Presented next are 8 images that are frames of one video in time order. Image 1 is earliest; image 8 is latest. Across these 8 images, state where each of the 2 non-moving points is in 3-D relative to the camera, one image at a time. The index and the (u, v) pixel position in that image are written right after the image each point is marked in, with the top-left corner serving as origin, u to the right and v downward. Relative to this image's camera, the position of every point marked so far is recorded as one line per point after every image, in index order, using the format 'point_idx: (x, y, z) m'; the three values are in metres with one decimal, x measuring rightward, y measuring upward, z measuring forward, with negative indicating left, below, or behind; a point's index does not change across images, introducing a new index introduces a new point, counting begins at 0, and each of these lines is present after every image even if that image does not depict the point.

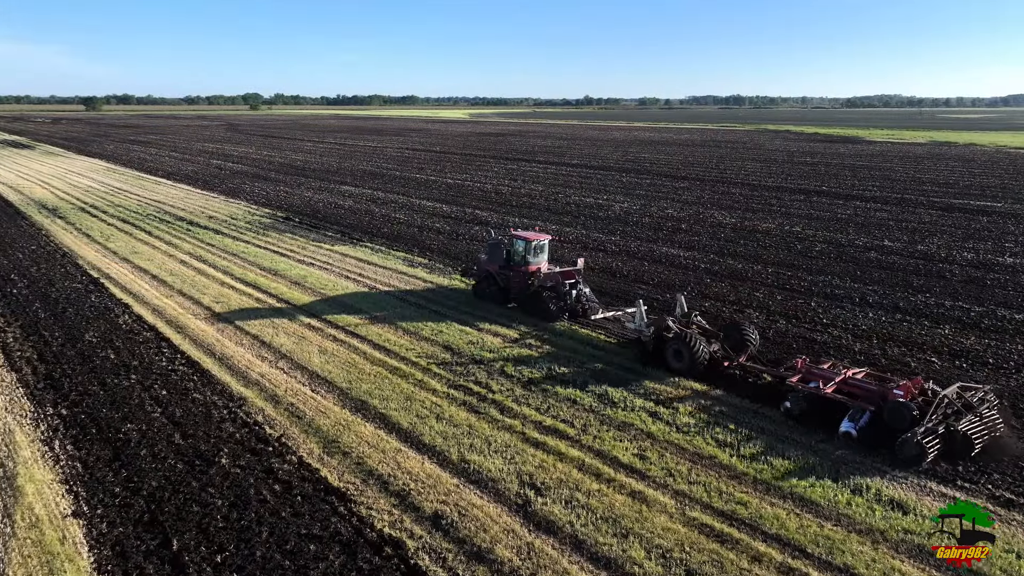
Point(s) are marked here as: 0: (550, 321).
0: (+0.6, -0.6, +12.9) m
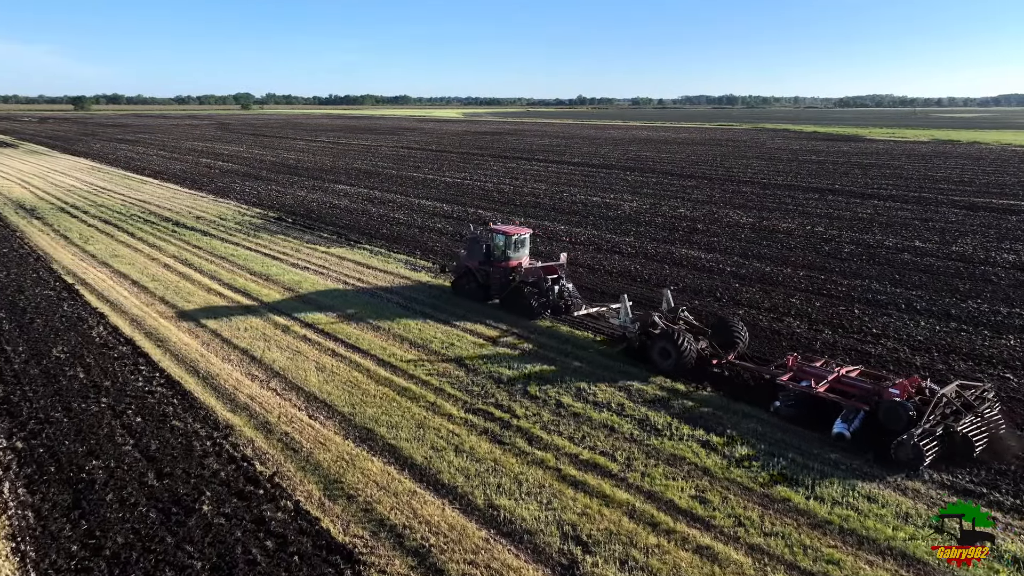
0: (+0.3, -0.5, +12.4) m
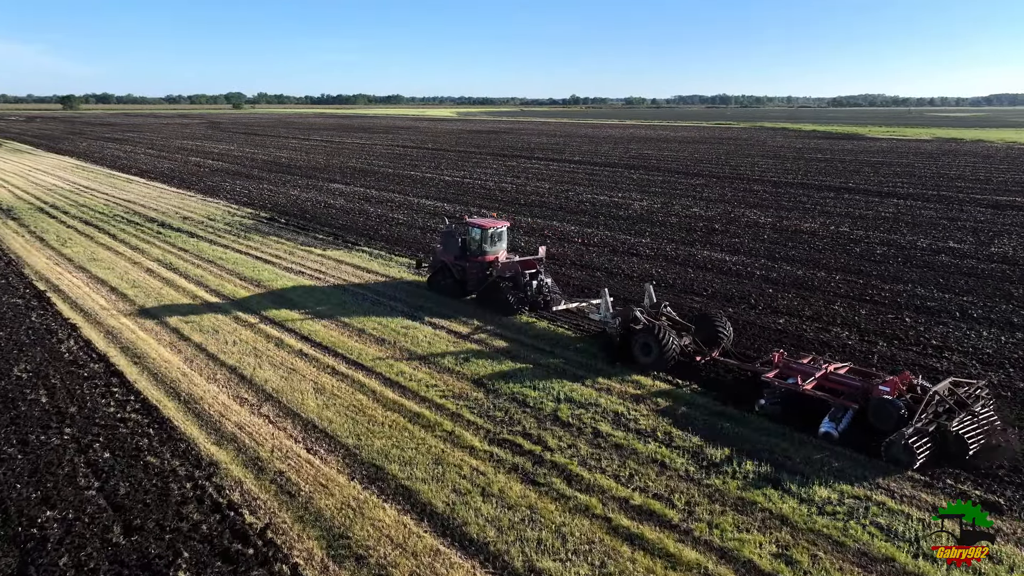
0: (-0.1, -0.4, +11.9) m
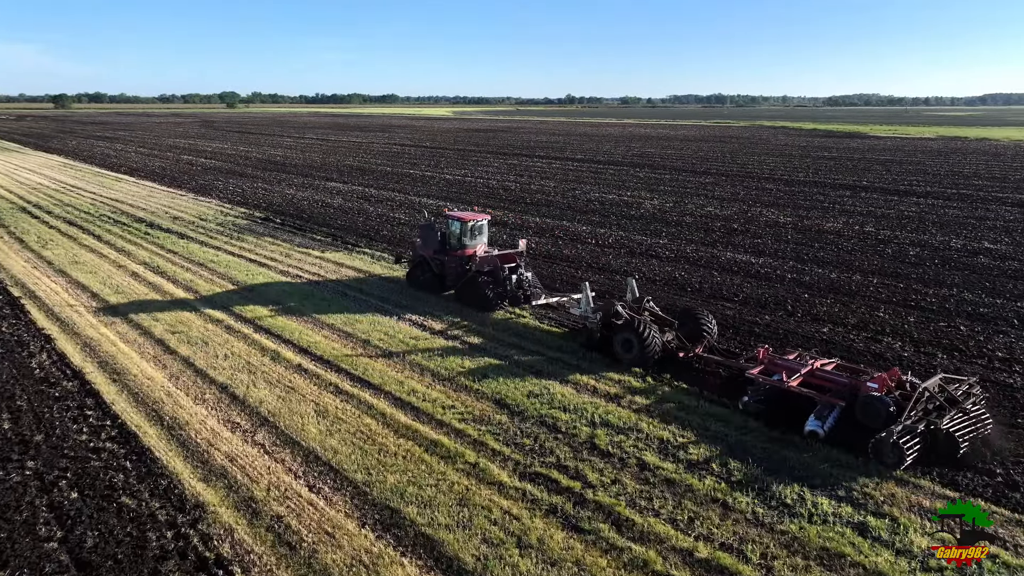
0: (-0.4, -0.3, +11.6) m
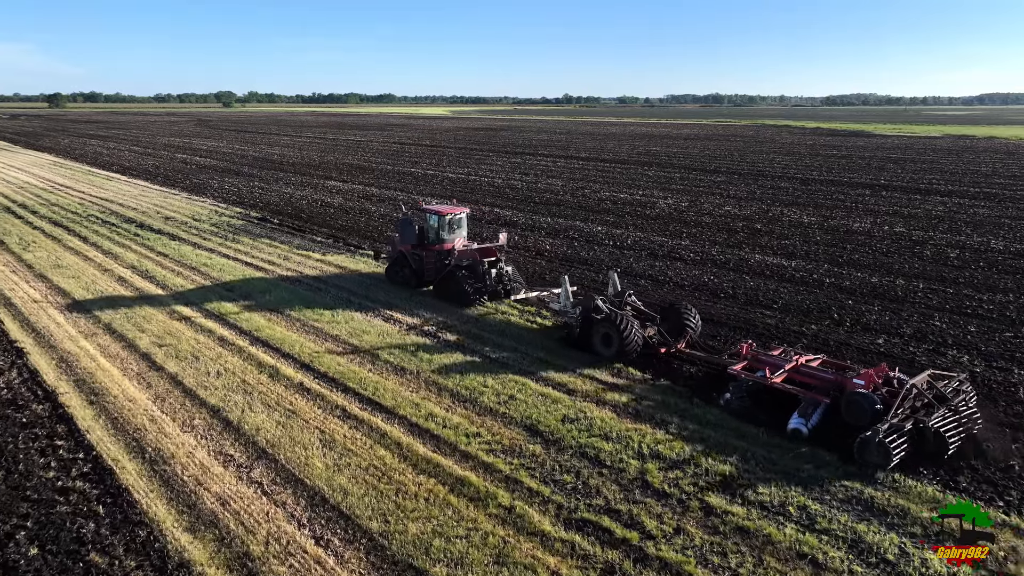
0: (-0.7, -0.3, +11.2) m
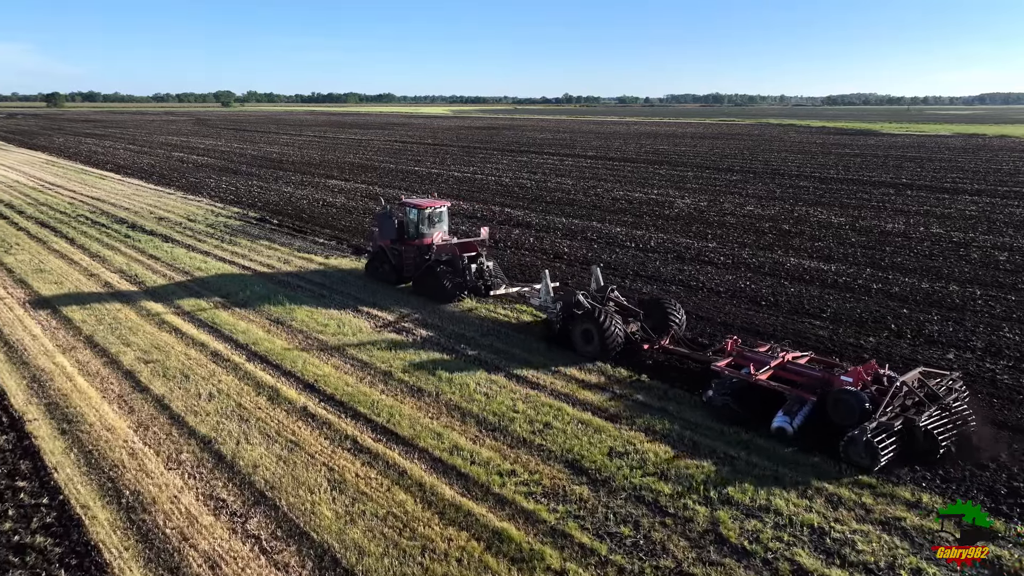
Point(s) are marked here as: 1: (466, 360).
0: (-1.0, -0.2, +10.9) m
1: (-0.5, -0.9, +8.9) m
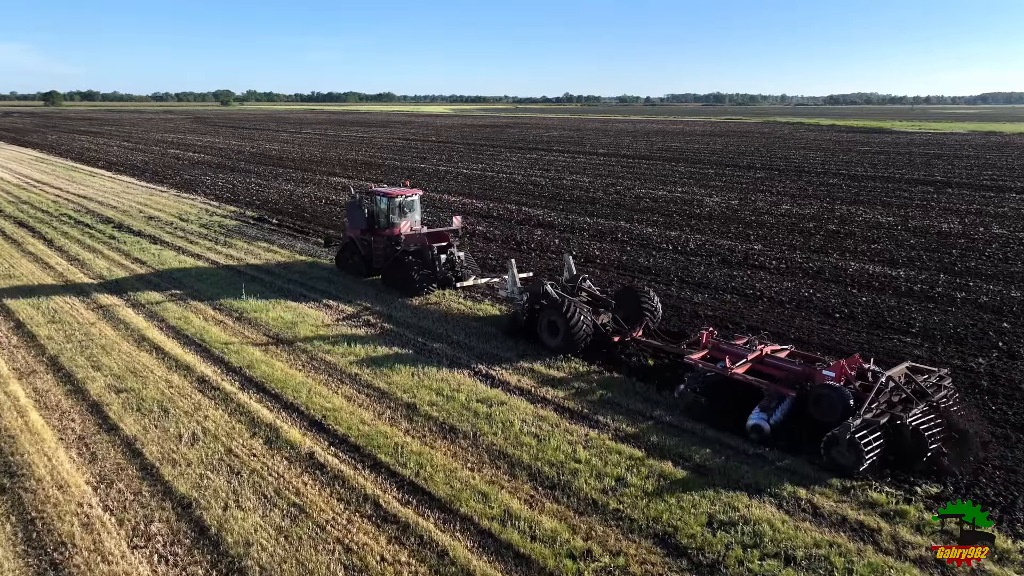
0: (-1.4, -0.1, +10.4) m
1: (-0.9, -0.8, +8.4) m
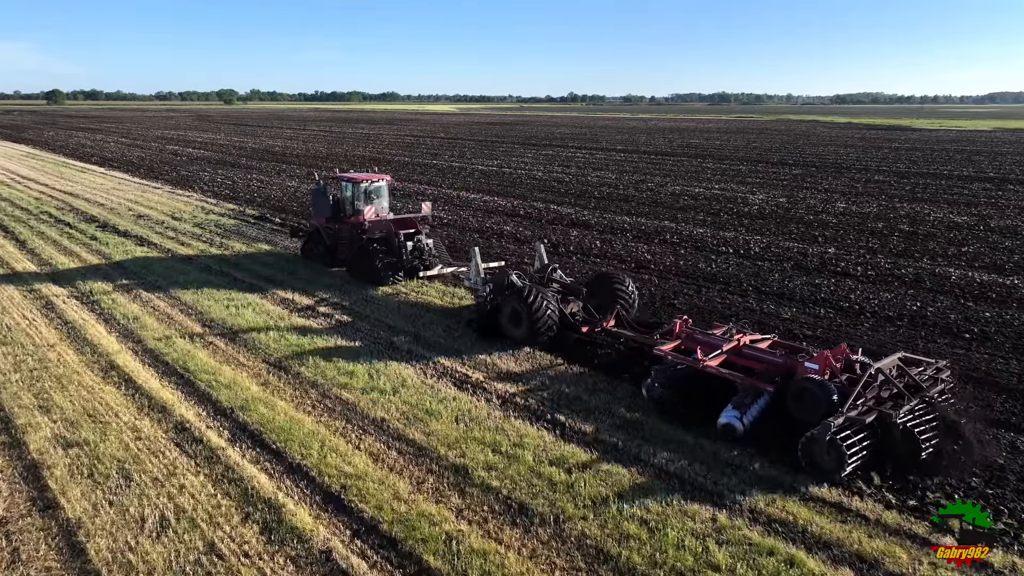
0: (-1.8, 0.0, +9.8) m
1: (-1.3, -0.6, +7.8) m
